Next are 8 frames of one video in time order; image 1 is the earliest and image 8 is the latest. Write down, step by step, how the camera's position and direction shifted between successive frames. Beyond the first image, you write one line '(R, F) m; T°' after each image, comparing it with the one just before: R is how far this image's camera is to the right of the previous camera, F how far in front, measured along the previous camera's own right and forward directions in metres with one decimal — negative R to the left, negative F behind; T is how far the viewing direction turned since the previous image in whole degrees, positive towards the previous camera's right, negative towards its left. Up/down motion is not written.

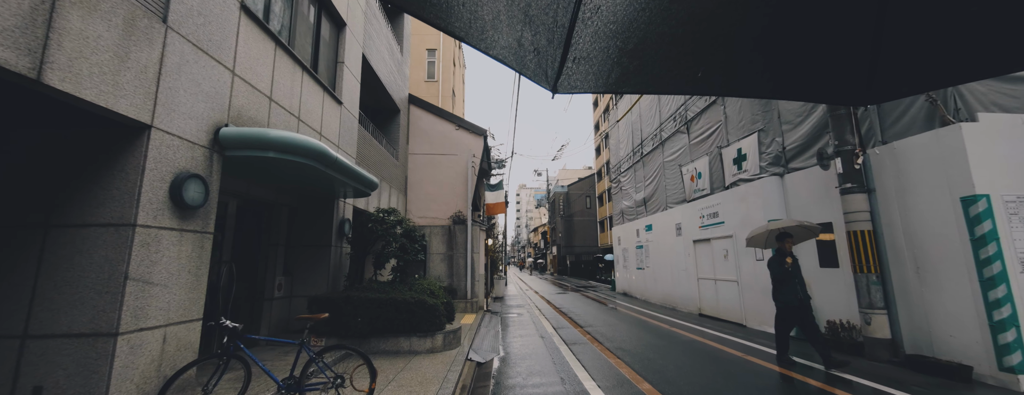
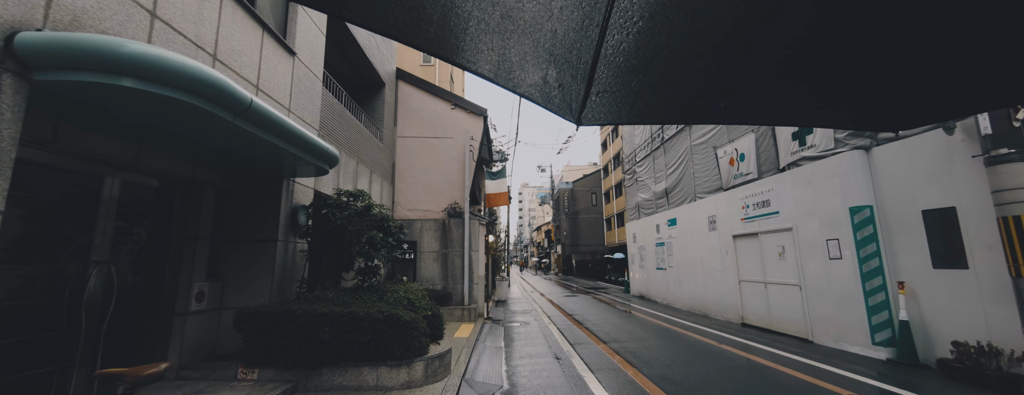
(-0.1, +1.9) m; 0°
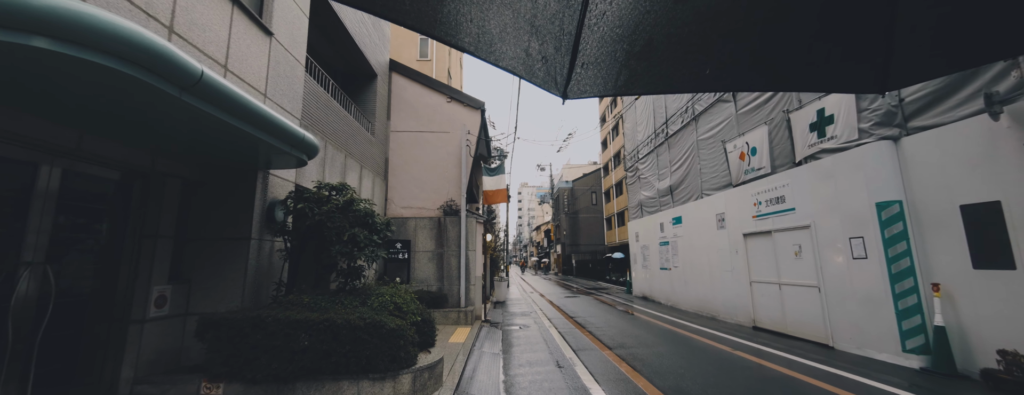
(0.0, +0.5) m; 0°
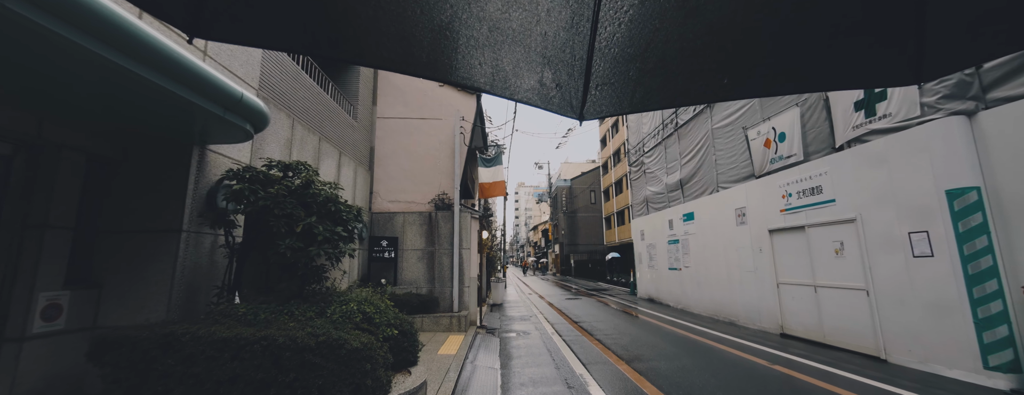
(0.0, +1.0) m; +1°
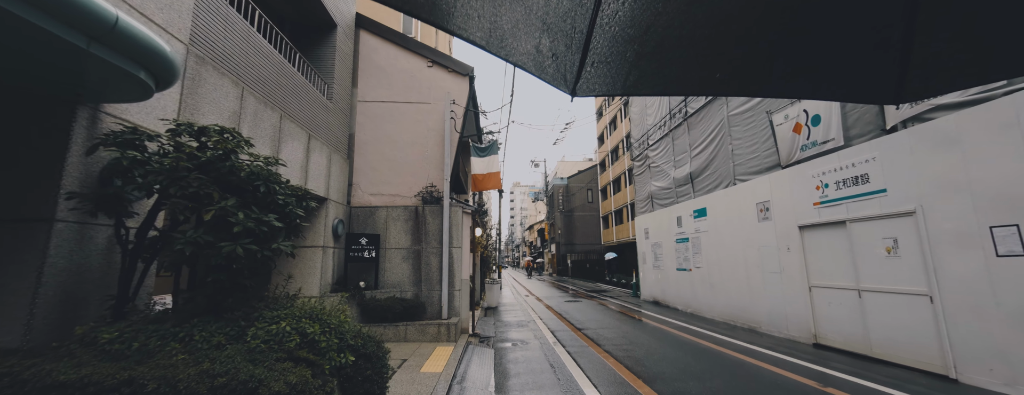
(0.0, +1.0) m; +1°
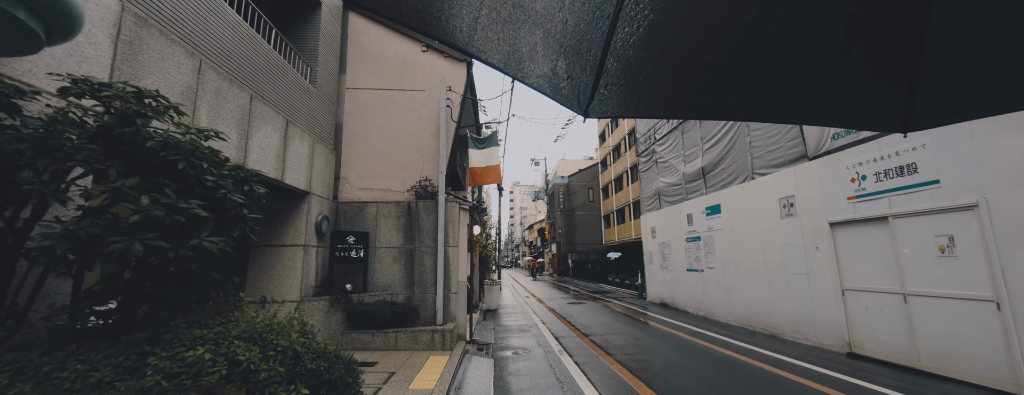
(0.0, +0.7) m; 0°
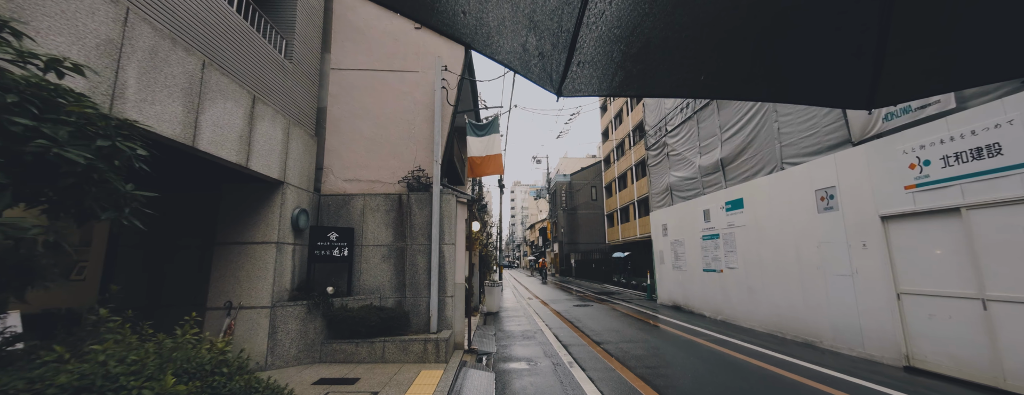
(0.0, +0.9) m; 0°
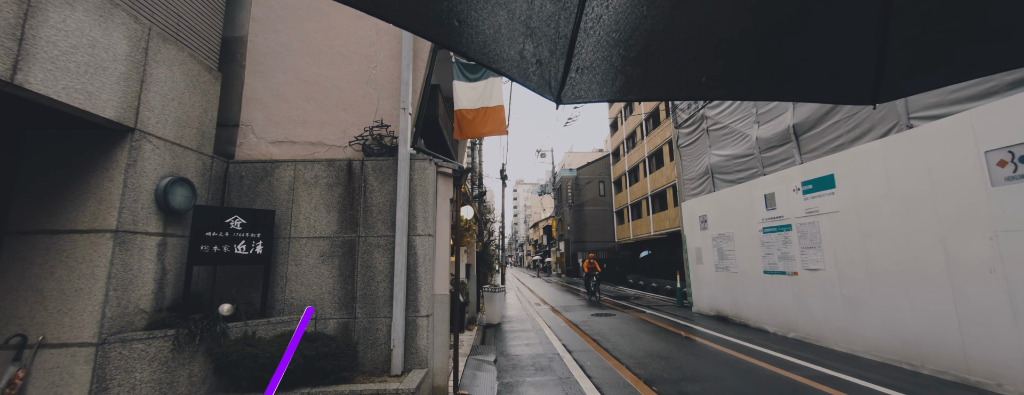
(-0.1, +2.4) m; 0°
